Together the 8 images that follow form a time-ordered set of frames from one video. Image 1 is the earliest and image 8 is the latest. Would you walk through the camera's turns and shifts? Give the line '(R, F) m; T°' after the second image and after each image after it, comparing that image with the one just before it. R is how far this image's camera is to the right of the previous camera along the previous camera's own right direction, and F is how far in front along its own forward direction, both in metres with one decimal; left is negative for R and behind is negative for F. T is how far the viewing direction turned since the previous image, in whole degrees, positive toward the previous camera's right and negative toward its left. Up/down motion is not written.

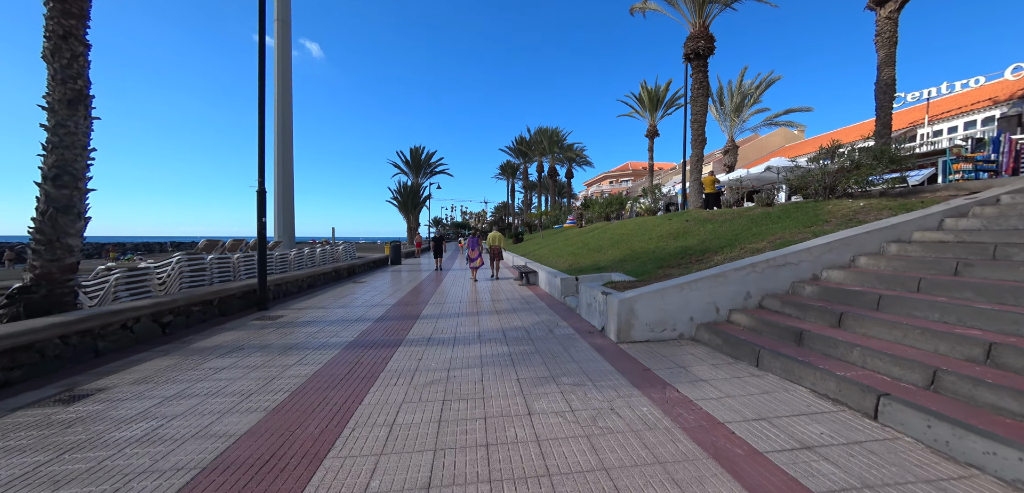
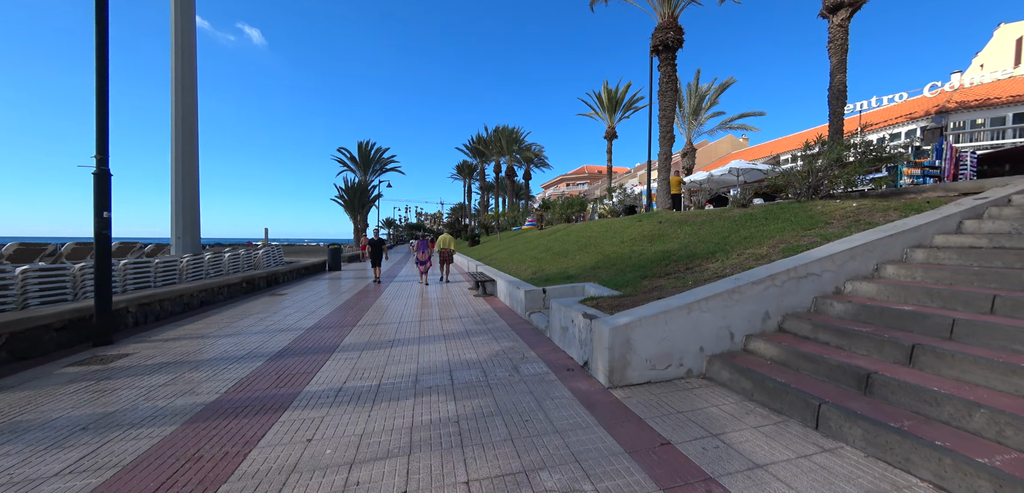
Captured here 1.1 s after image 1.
(+0.1, +1.4) m; +7°
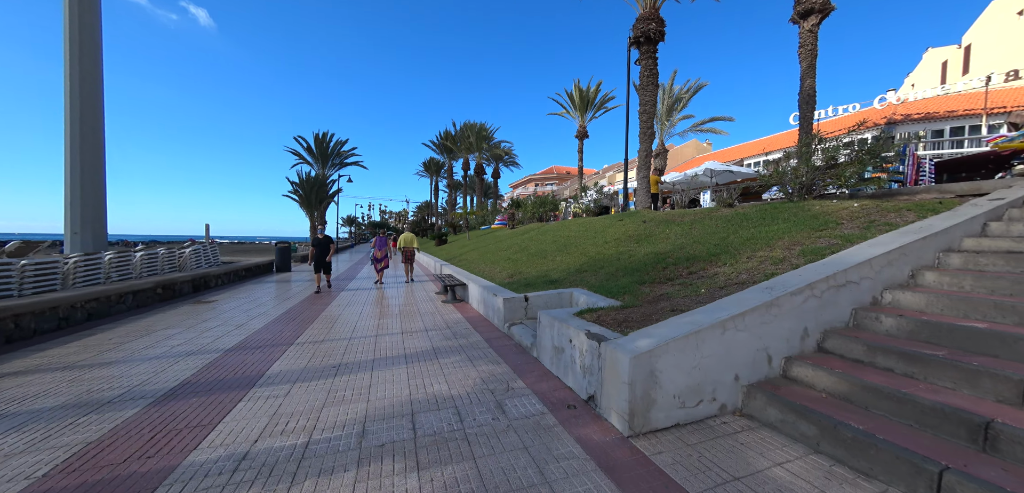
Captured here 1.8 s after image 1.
(-0.1, +0.9) m; +5°
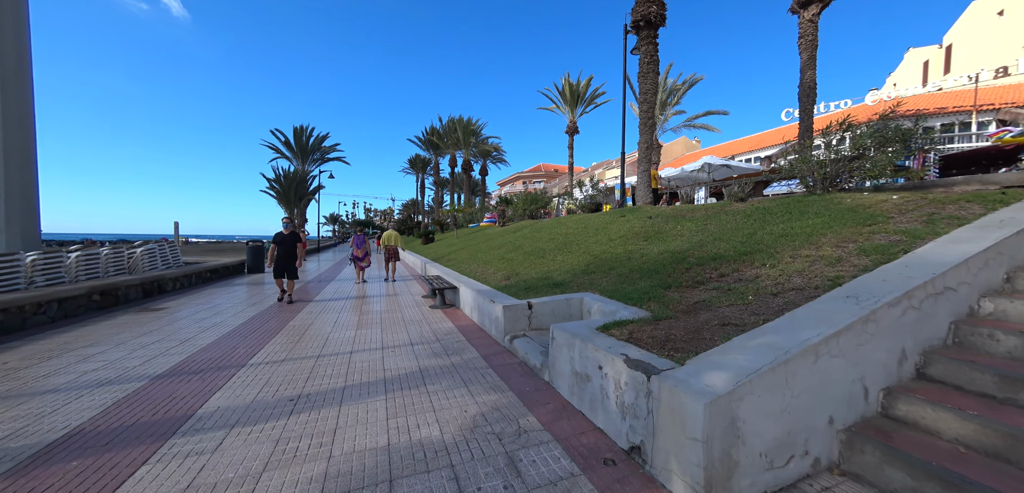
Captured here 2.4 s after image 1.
(-0.2, +0.8) m; +2°
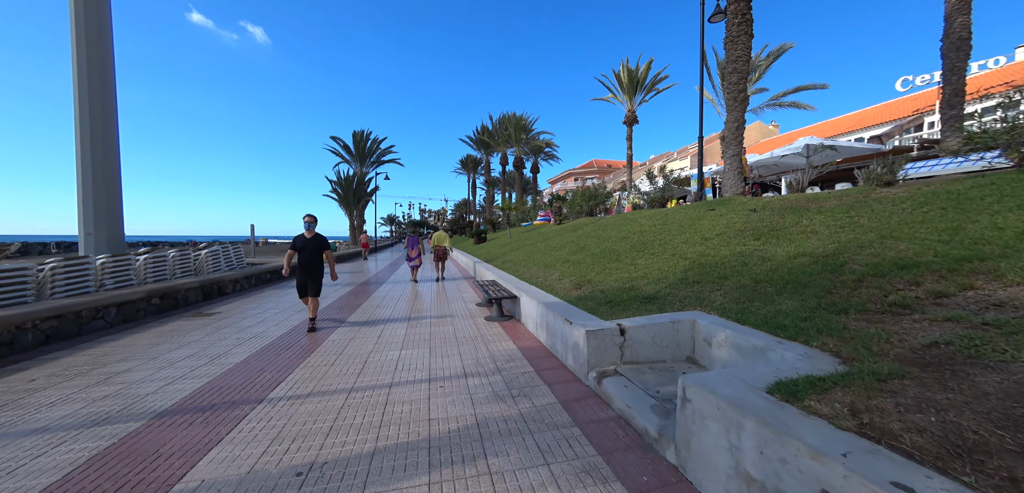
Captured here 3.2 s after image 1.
(-0.3, +1.1) m; -8°
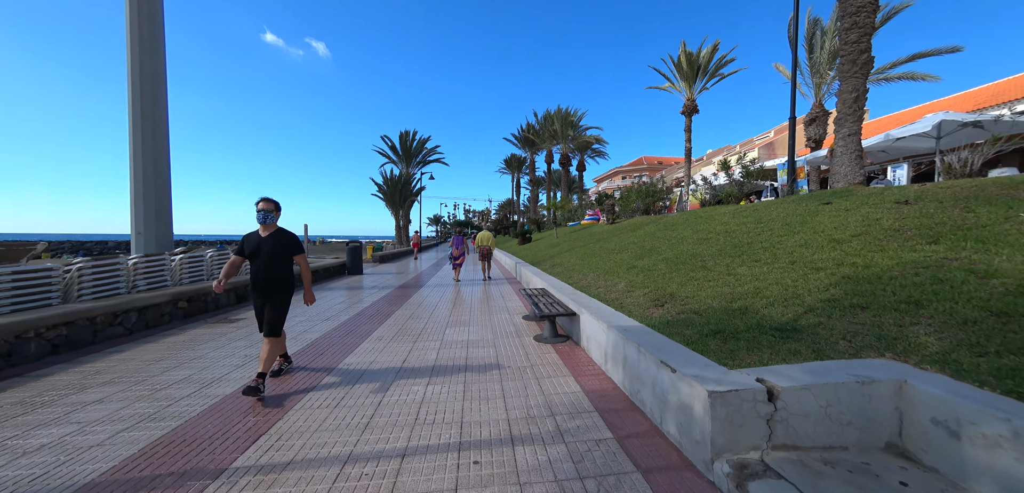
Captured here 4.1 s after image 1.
(-0.2, +1.2) m; -7°
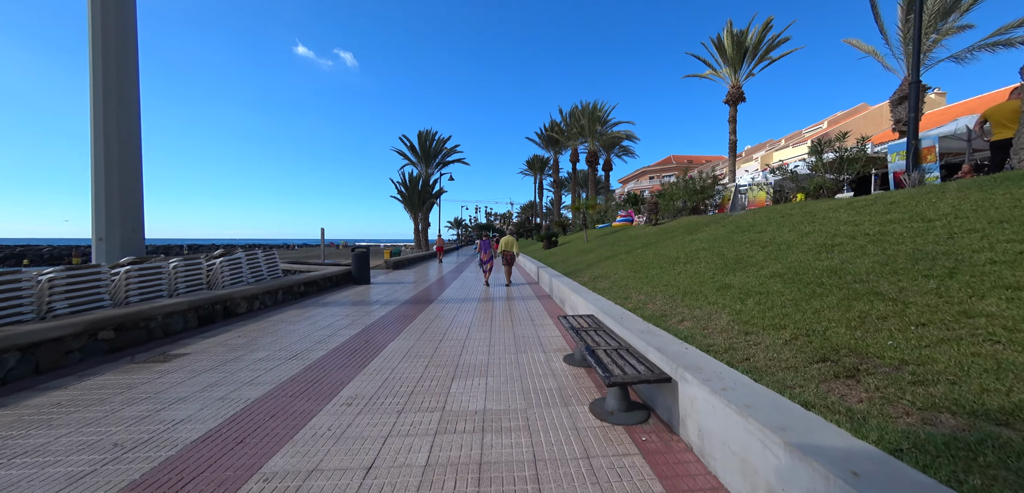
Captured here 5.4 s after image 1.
(-0.2, +2.0) m; -4°
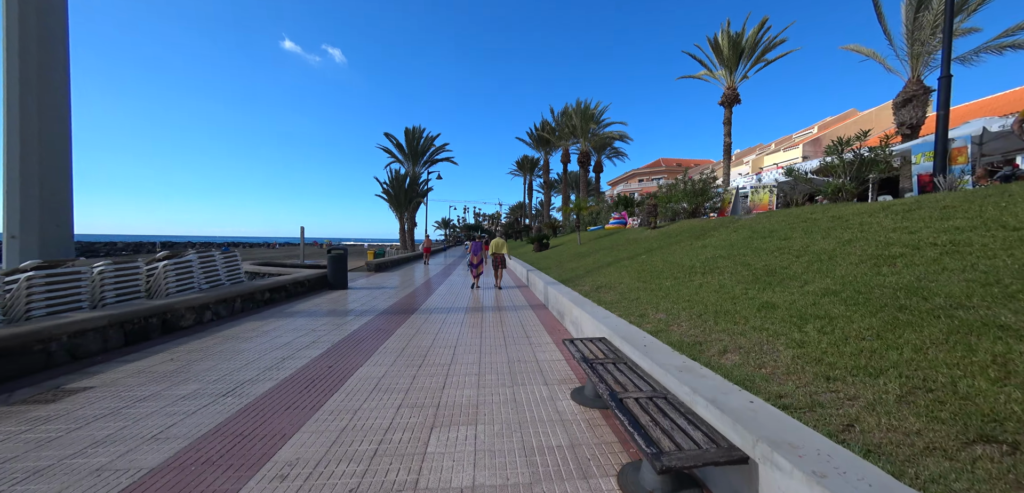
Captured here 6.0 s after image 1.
(-0.1, +0.9) m; +2°
